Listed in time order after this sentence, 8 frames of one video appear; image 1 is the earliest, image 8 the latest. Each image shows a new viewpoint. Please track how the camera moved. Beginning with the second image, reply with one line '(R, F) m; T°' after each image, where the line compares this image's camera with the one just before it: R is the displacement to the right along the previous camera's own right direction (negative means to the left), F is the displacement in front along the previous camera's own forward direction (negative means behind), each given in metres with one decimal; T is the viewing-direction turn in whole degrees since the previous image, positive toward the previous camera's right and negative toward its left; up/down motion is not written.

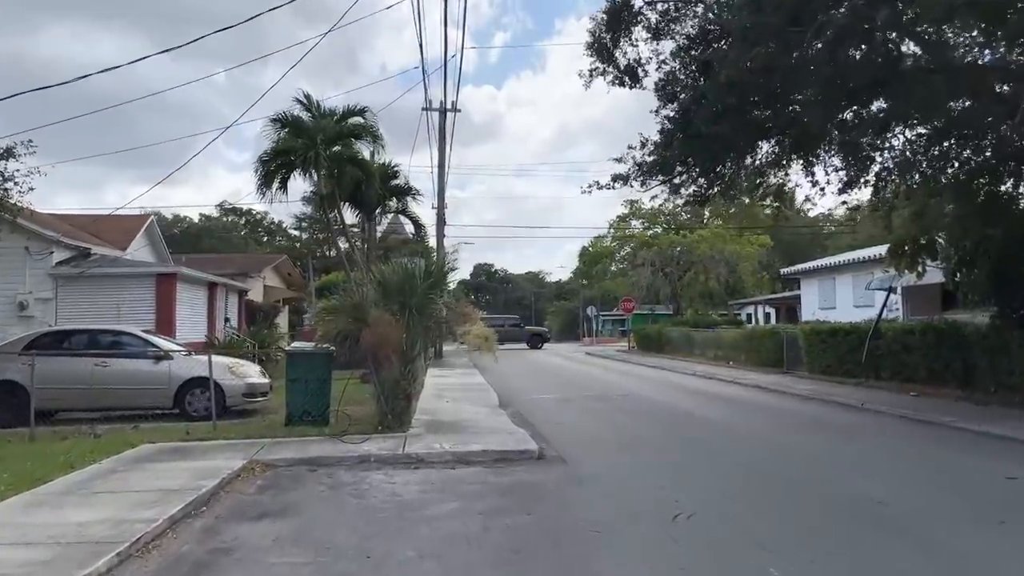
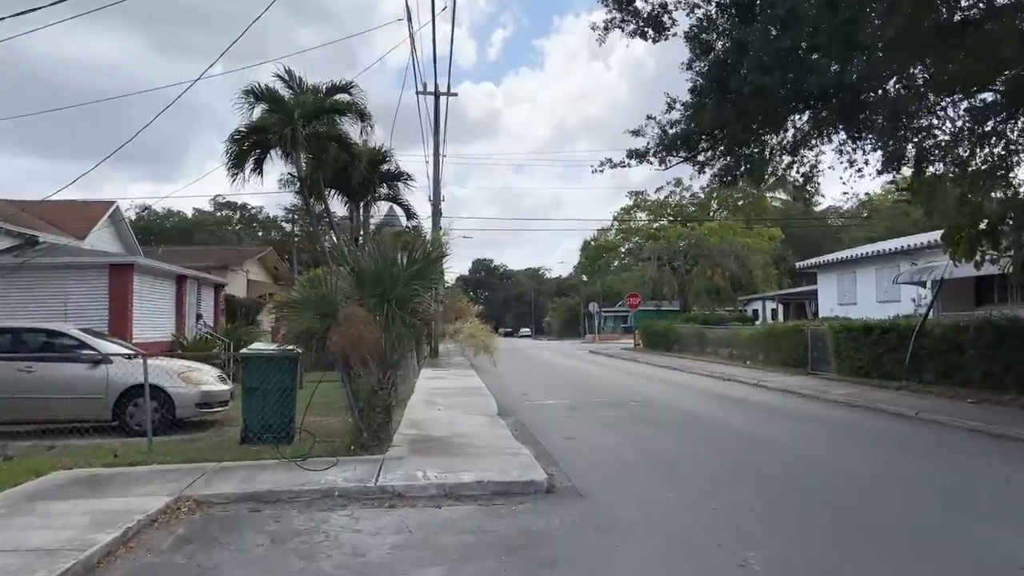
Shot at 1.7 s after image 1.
(0.0, +2.3) m; 0°
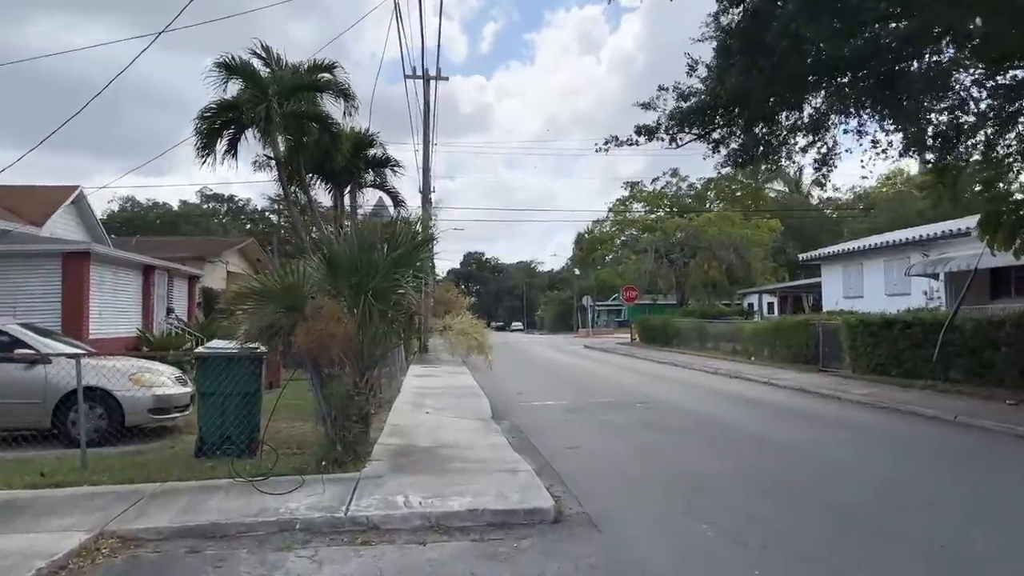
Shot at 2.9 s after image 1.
(-0.1, +1.5) m; +1°
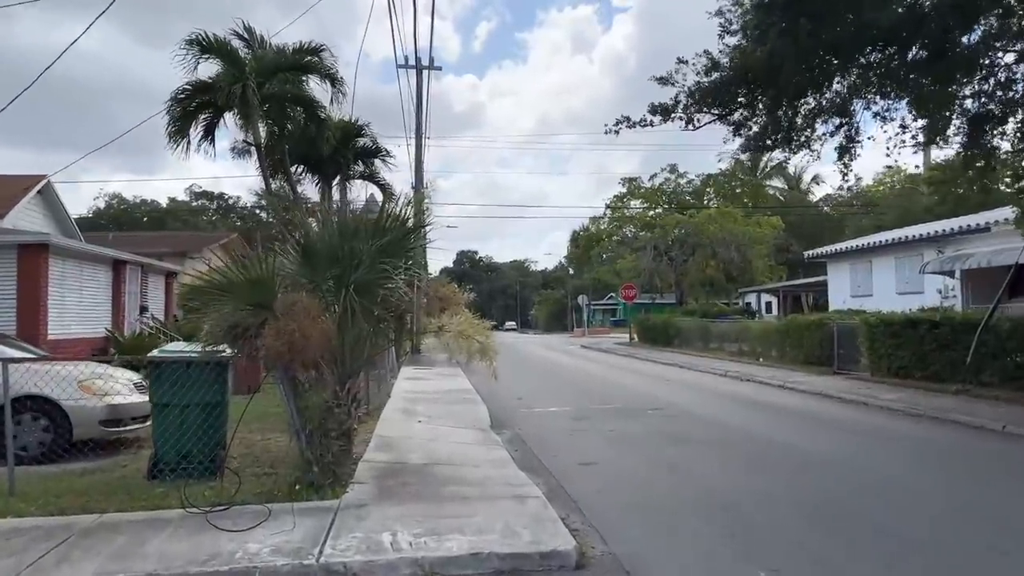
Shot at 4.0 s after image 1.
(-0.1, +1.3) m; 0°
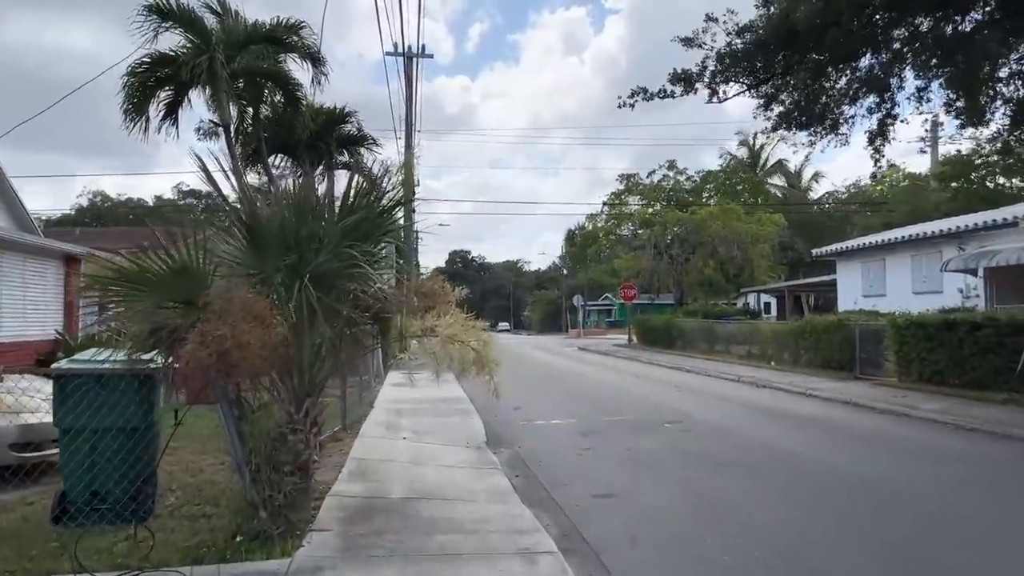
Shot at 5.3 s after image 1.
(-0.1, +1.7) m; 0°
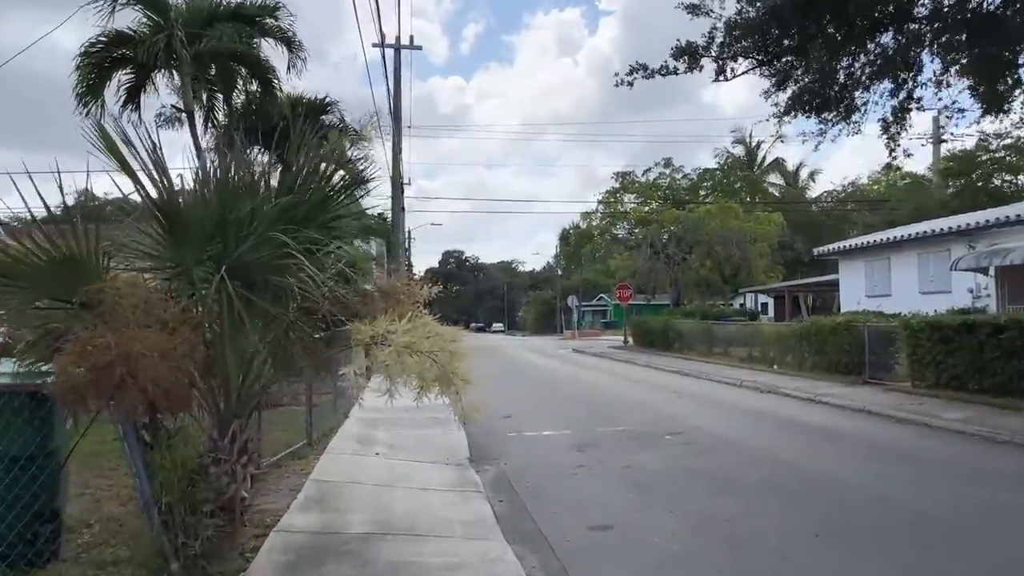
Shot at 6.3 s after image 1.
(+0.1, +1.1) m; 0°
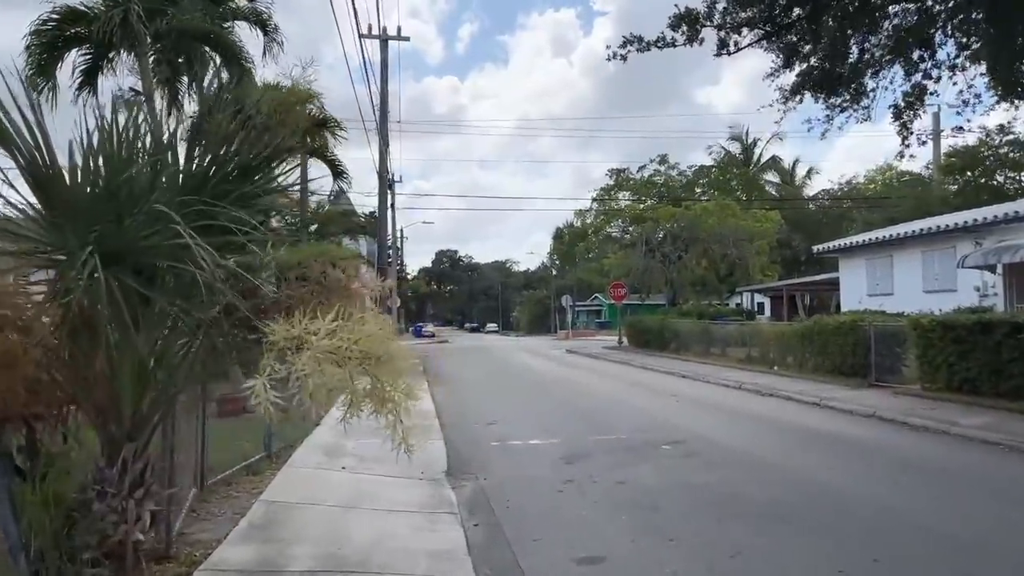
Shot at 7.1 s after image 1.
(+0.1, +1.0) m; 0°
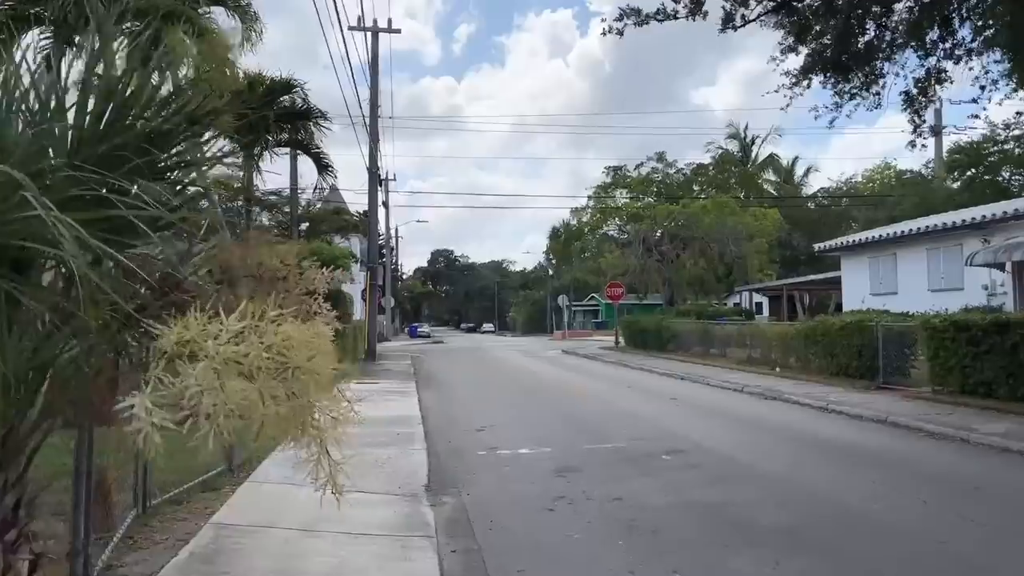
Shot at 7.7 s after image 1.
(+0.1, +0.8) m; 0°
